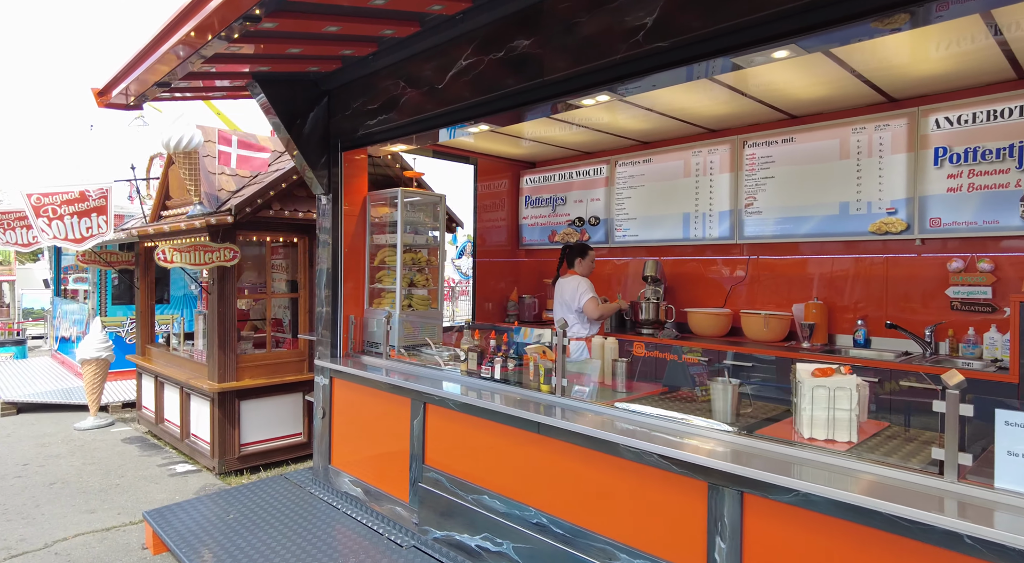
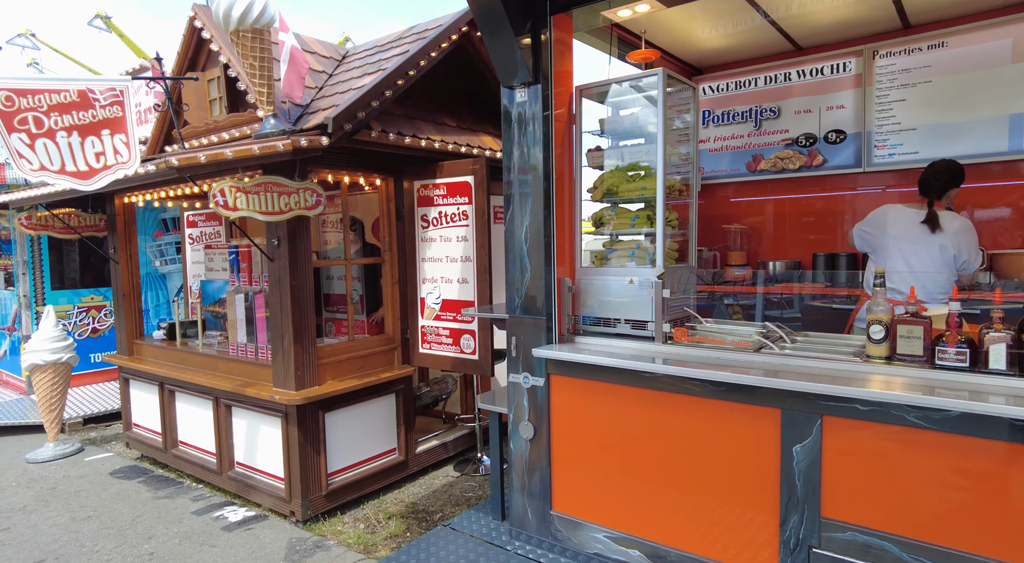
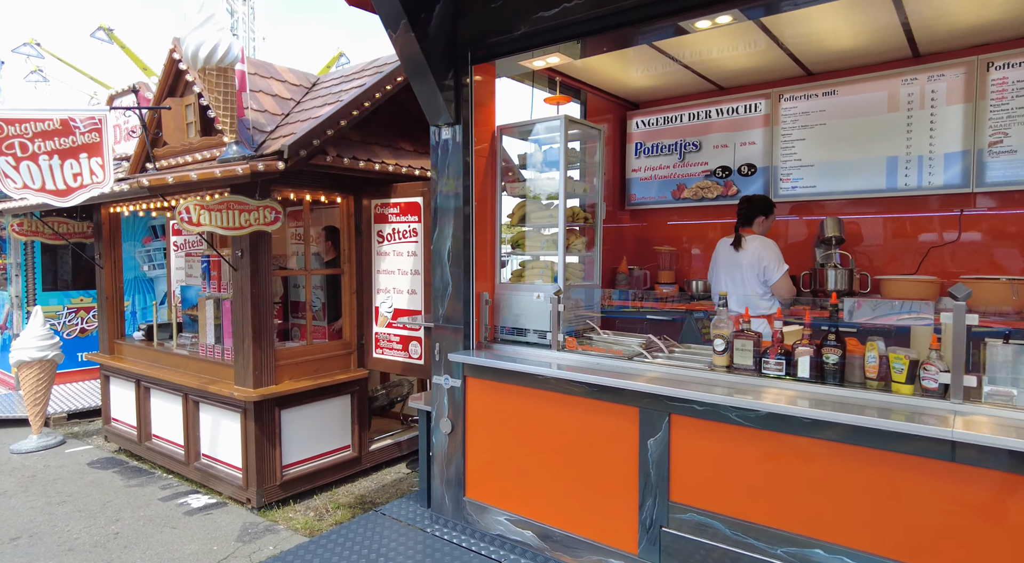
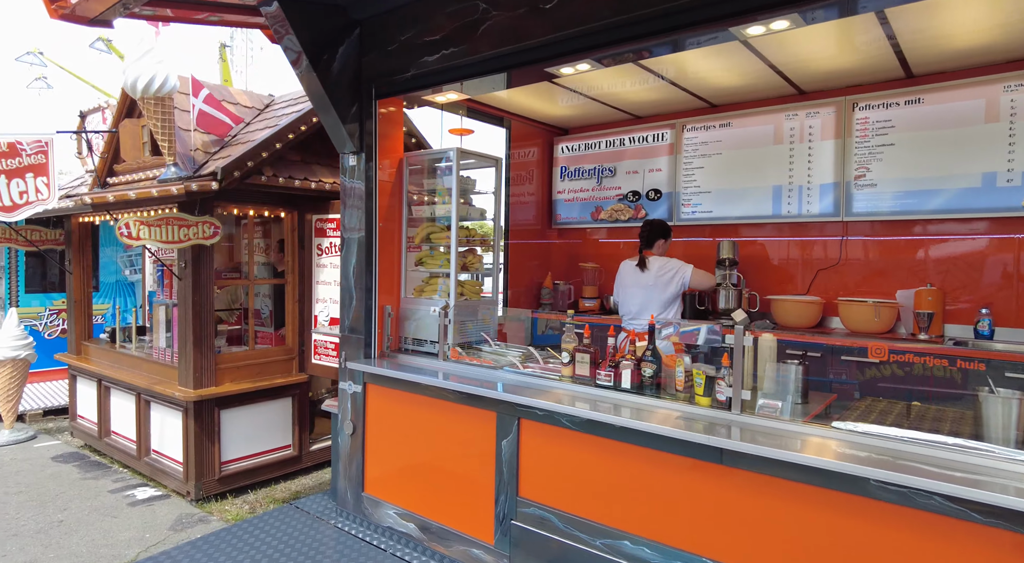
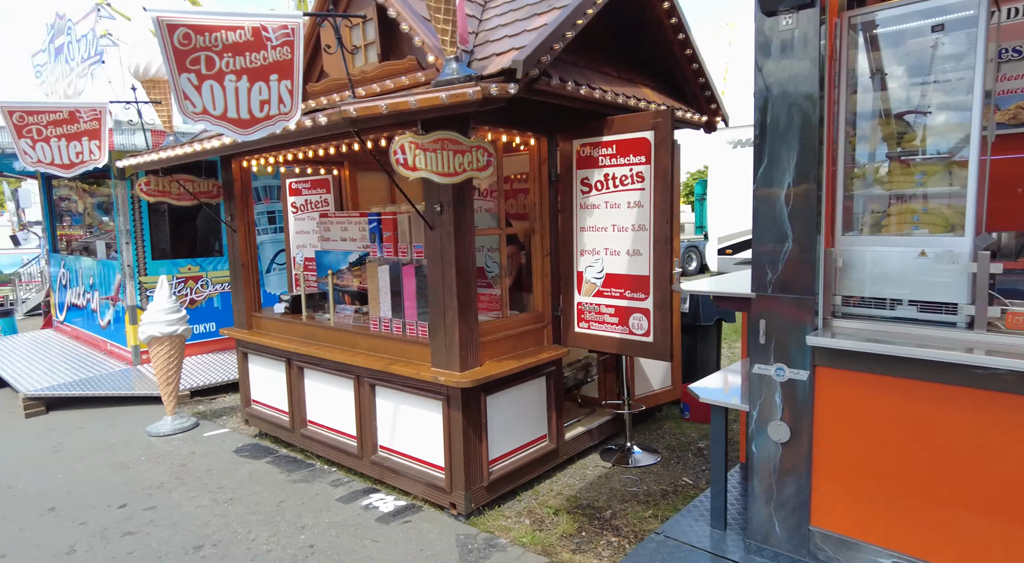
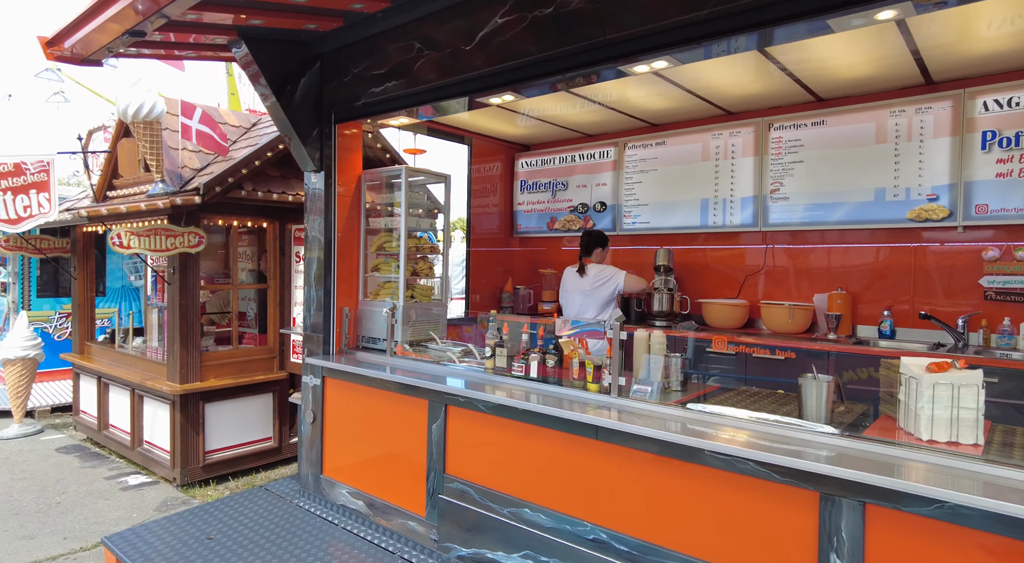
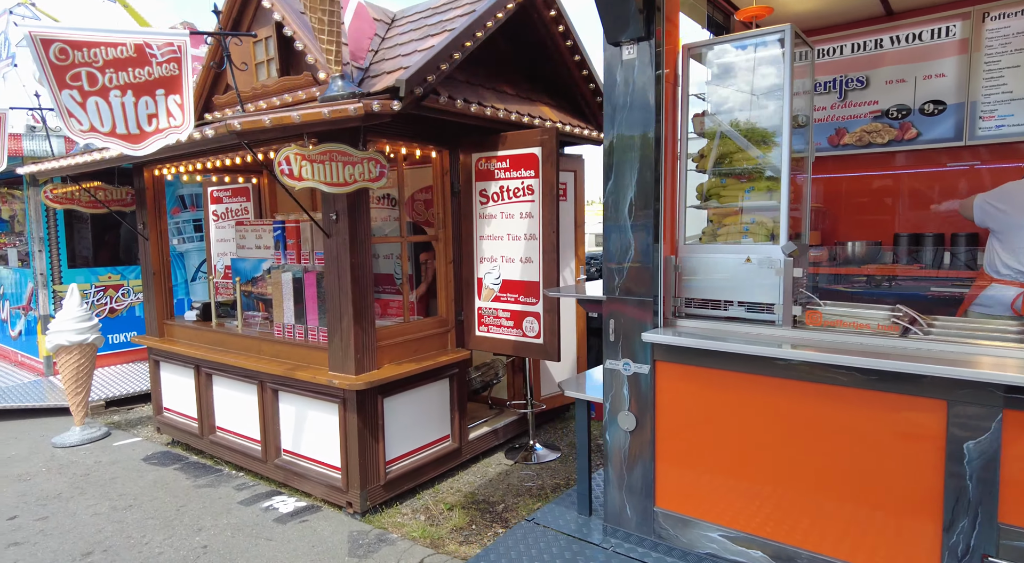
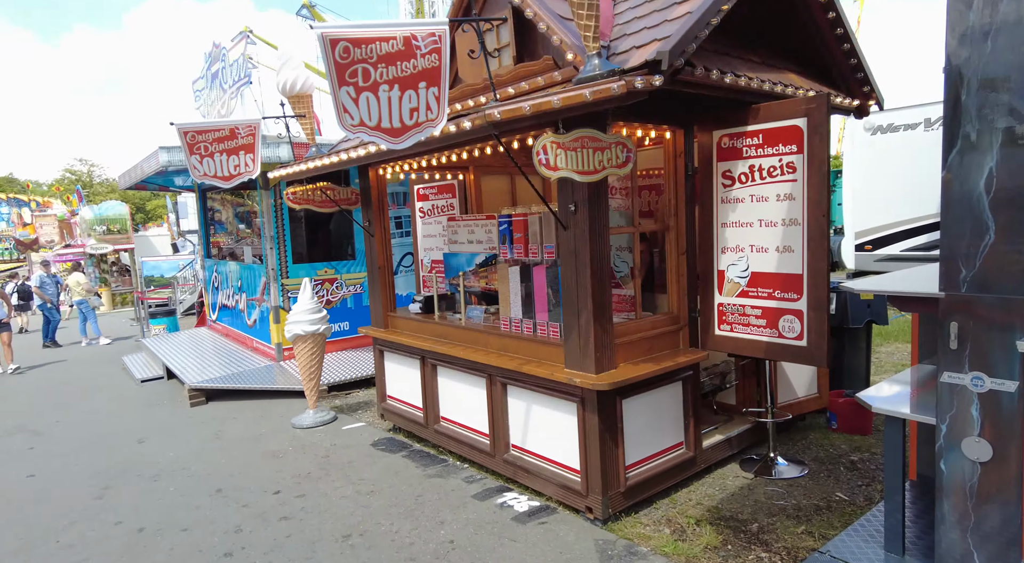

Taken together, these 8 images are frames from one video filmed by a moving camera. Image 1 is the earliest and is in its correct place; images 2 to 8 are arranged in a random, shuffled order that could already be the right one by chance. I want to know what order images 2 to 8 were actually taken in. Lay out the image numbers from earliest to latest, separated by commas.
6, 4, 3, 2, 7, 5, 8
